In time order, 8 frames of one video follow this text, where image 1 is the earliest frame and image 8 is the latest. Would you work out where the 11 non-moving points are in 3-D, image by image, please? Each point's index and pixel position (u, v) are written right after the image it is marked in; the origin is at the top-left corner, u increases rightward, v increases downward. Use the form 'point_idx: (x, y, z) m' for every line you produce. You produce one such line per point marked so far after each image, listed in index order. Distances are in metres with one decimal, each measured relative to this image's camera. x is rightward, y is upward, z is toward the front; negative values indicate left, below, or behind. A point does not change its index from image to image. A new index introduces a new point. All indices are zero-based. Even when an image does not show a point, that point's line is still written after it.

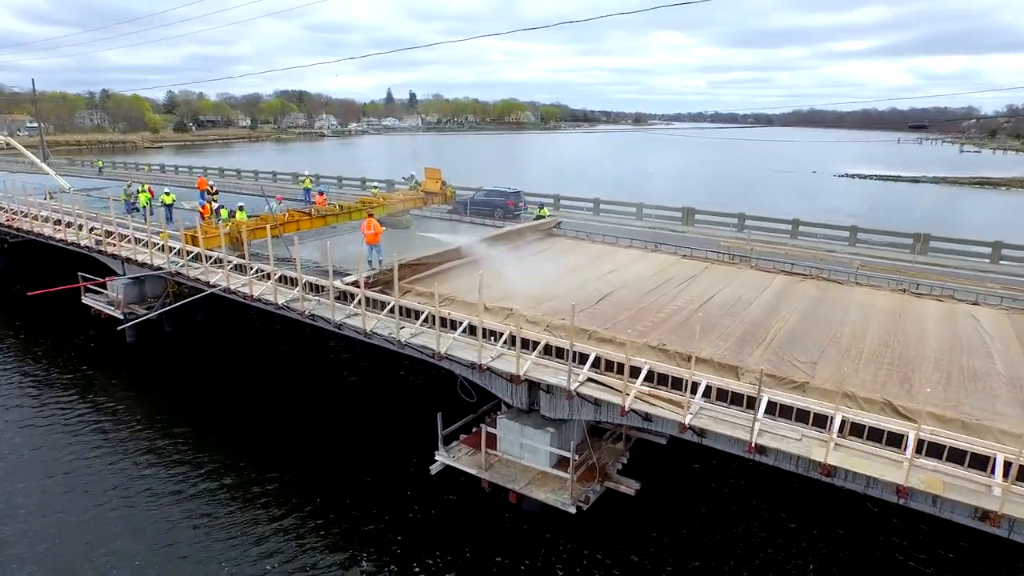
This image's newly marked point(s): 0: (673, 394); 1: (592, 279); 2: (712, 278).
0: (+2.9, -1.9, +11.6) m
1: (+2.3, +0.1, +18.2) m
2: (+5.8, +0.3, +18.8) m
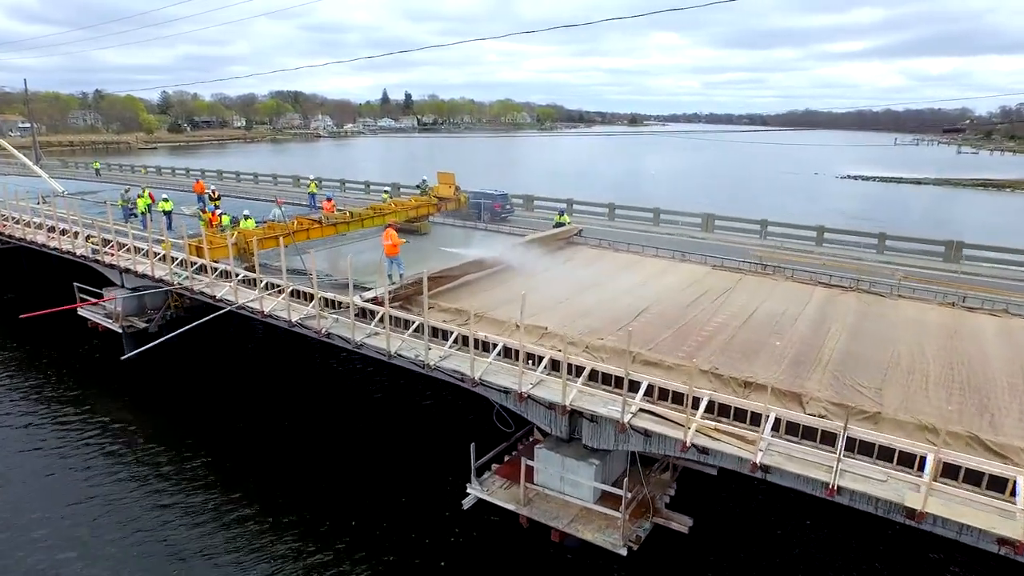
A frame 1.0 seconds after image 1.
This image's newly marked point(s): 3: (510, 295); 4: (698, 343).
0: (+3.7, -2.3, +10.6) m
1: (+3.0, -0.2, +17.1) m
2: (+6.6, -0.1, +17.8) m
3: (0.0, -0.3, +16.3) m
4: (+4.1, -1.2, +14.0) m
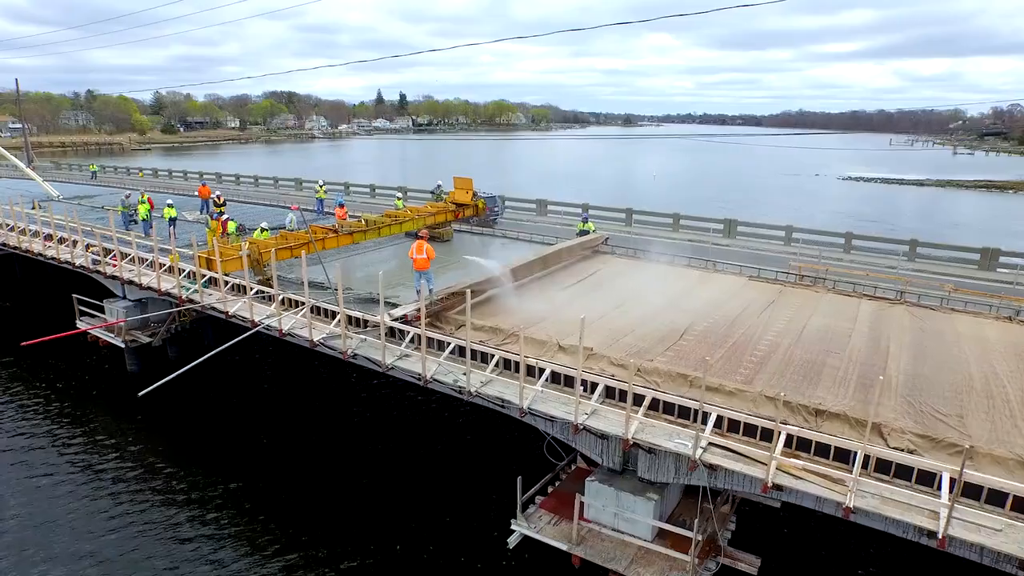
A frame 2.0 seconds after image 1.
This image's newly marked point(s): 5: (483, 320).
0: (+4.6, -2.6, +9.6) m
1: (+3.8, -0.6, +16.2) m
2: (+7.4, -0.5, +16.8) m
3: (+0.8, -0.7, +15.3) m
4: (+4.9, -1.6, +13.0) m
5: (-0.7, -0.8, +14.6) m
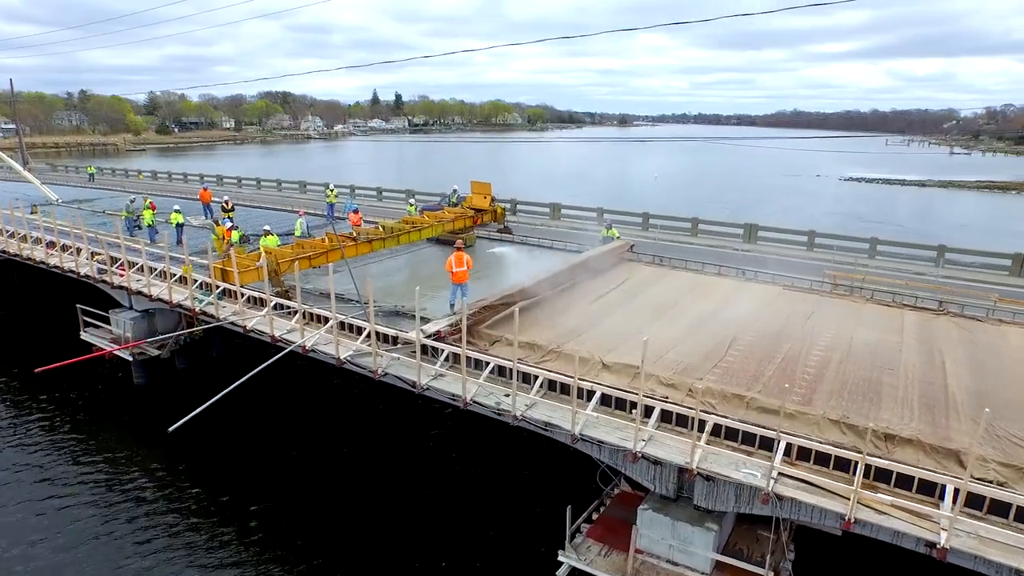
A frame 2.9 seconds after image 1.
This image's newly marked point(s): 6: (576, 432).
0: (+5.4, -2.9, +8.9) m
1: (+4.6, -0.9, +15.5) m
2: (+8.1, -0.7, +16.2) m
3: (+1.6, -1.0, +14.6) m
4: (+5.7, -1.9, +12.3) m
5: (+0.1, -1.0, +13.8) m
6: (+1.1, -2.4, +10.5) m
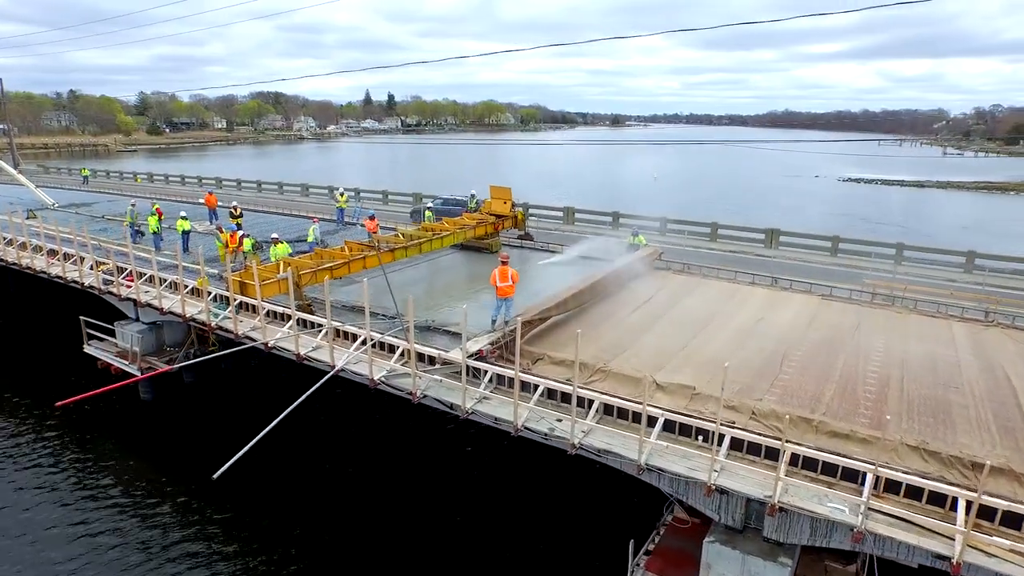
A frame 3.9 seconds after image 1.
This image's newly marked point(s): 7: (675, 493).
0: (+6.4, -3.2, +8.2) m
1: (+5.4, -1.1, +14.8) m
2: (+9.0, -1.0, +15.5) m
3: (+2.4, -1.3, +13.9) m
4: (+6.6, -2.1, +11.6) m
5: (+1.0, -1.3, +13.1) m
6: (+2.0, -2.7, +9.8) m
7: (+2.7, -3.4, +10.4) m
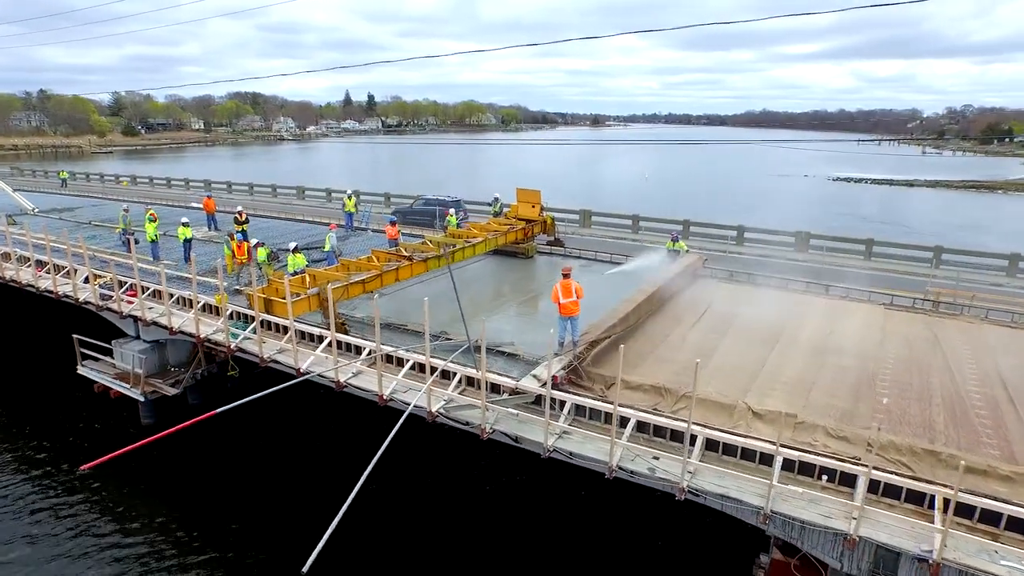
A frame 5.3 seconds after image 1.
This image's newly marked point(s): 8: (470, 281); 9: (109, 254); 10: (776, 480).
0: (+7.8, -3.4, +7.0) m
1: (+6.6, -1.4, +13.5) m
2: (+10.1, -1.2, +14.4) m
3: (+3.6, -1.5, +12.6) m
4: (+7.9, -2.4, +10.4) m
5: (+2.2, -1.6, +11.7) m
6: (+3.3, -2.9, +8.4) m
7: (+4.0, -3.6, +9.1) m
8: (-1.3, +0.2, +19.3) m
9: (-12.6, +1.1, +20.0) m
10: (+3.6, -2.6, +8.7) m
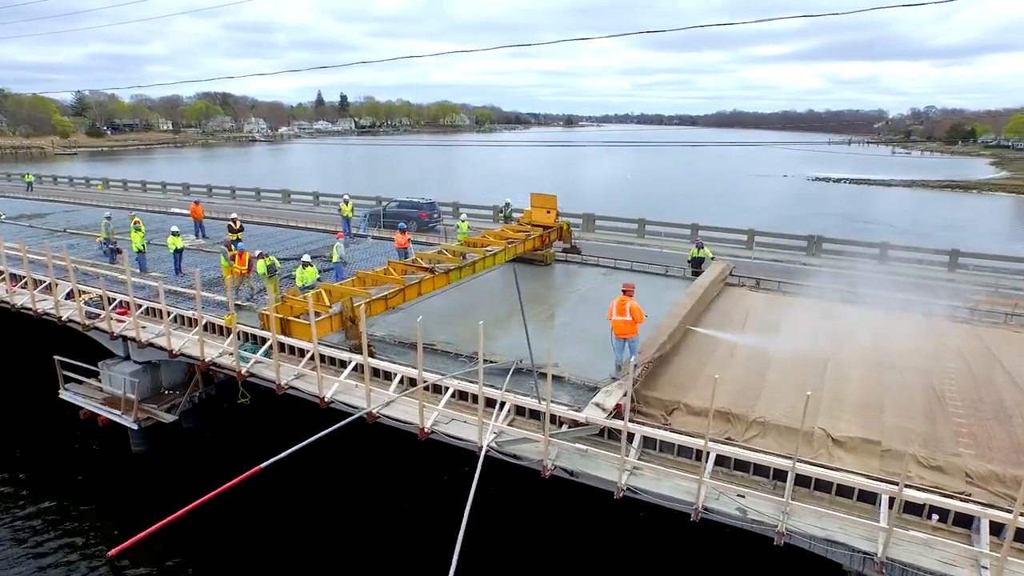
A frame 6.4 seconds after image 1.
0: (+8.8, -3.6, +6.3) m
1: (+7.4, -1.6, +12.7) m
2: (+10.9, -1.4, +13.8) m
3: (+4.4, -1.8, +11.7) m
4: (+8.8, -2.6, +9.7) m
5: (+3.1, -1.9, +10.7) m
6: (+4.3, -3.2, +7.5) m
7: (+5.0, -3.9, +8.2) m
8: (-0.7, -0.1, +18.2) m
9: (-12.1, +0.7, +18.4) m
10: (+4.6, -2.9, +7.8) m
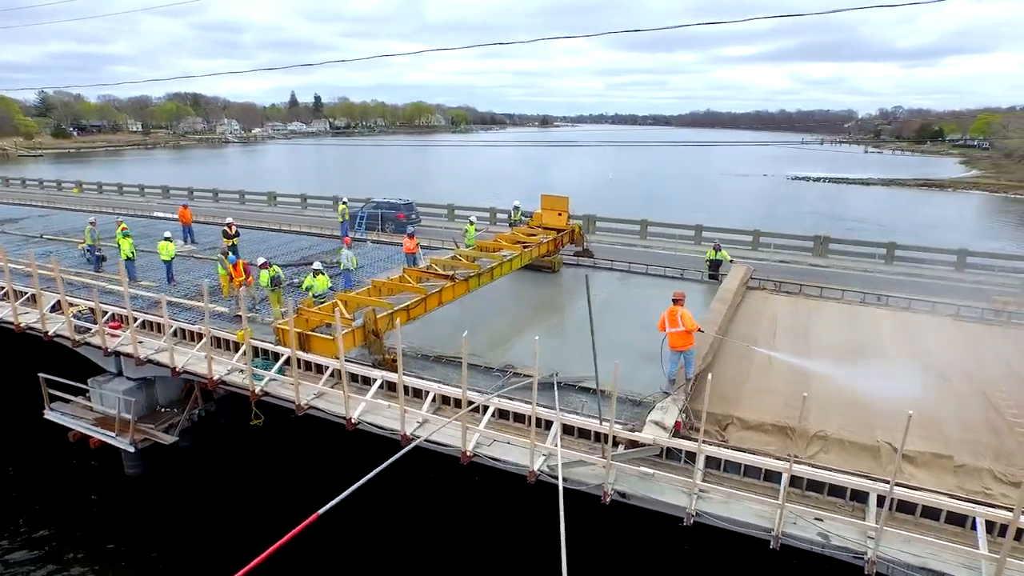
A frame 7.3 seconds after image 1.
0: (+9.7, -3.7, +5.9) m
1: (+8.0, -1.7, +12.3) m
2: (+11.4, -1.4, +13.4) m
3: (+5.1, -1.9, +11.1) m
4: (+9.5, -2.6, +9.3) m
5: (+3.8, -2.0, +10.1) m
6: (+5.2, -3.3, +7.0) m
7: (+5.8, -4.0, +7.7) m
8: (-0.3, -0.3, +17.4) m
9: (-11.7, +0.4, +17.3) m
10: (+5.4, -3.0, +7.2) m
